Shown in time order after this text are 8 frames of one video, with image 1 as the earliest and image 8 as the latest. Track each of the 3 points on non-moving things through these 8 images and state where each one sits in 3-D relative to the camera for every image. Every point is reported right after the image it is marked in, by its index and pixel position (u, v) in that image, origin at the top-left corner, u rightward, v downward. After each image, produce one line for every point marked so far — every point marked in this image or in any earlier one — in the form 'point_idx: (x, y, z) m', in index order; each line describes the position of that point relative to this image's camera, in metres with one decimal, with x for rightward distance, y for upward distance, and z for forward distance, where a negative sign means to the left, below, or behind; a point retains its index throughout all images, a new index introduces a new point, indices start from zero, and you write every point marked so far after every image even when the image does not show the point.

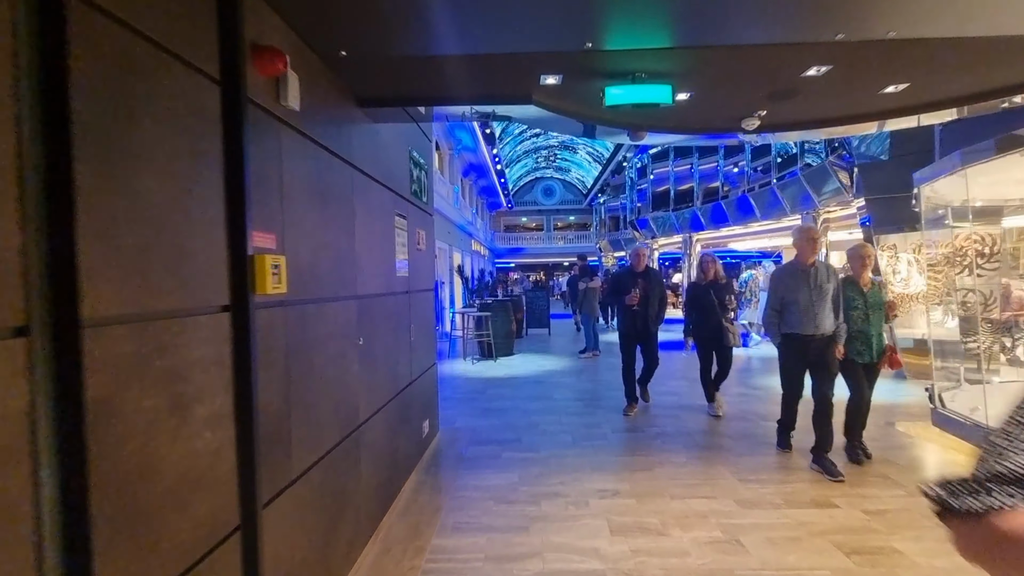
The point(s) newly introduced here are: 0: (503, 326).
0: (-0.1, -0.6, +7.6) m
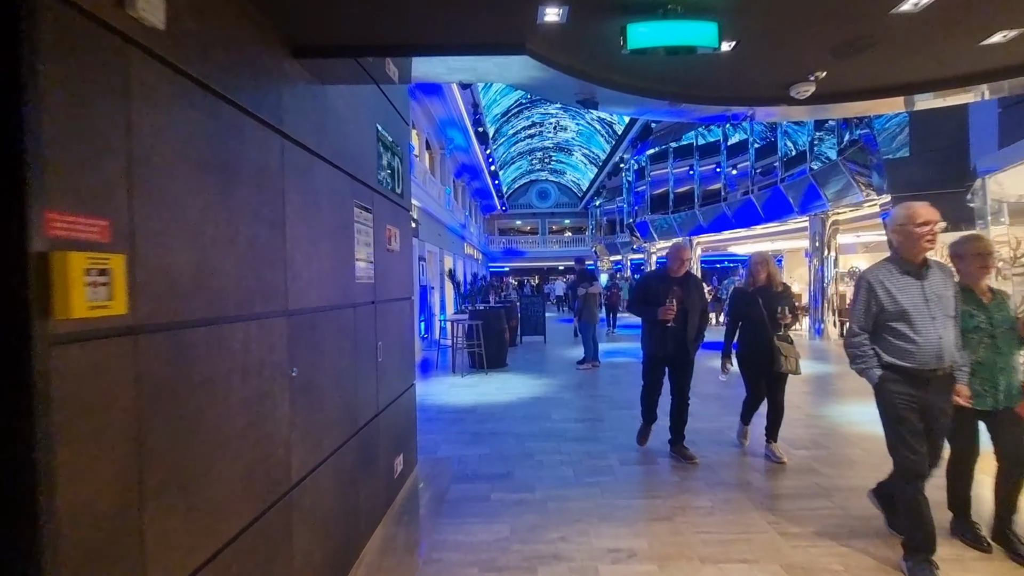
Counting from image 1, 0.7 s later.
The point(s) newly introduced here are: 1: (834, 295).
0: (-0.2, -0.7, +7.1) m
1: (+5.9, -0.1, +9.2) m
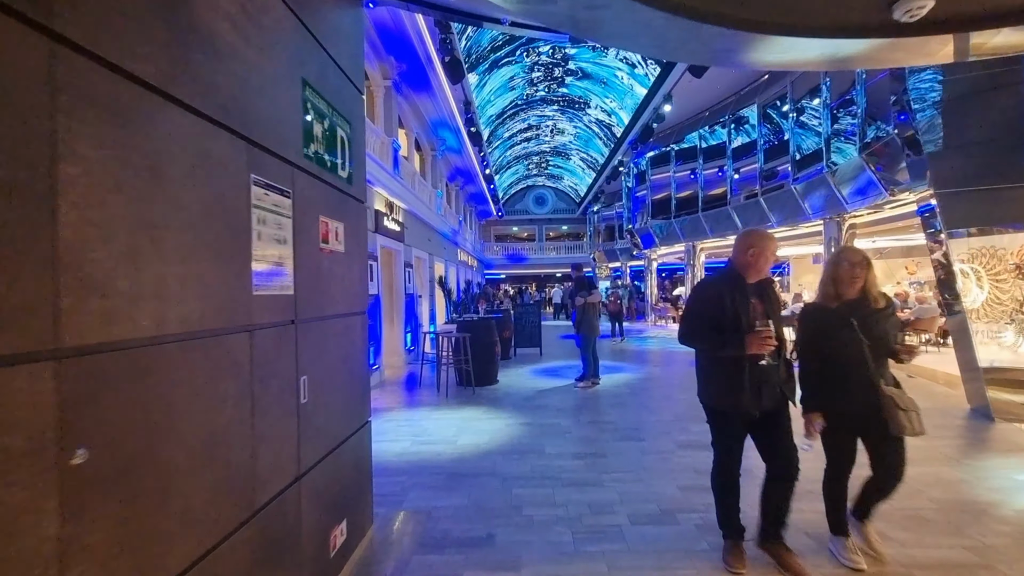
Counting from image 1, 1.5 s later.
0: (-0.3, -0.8, +6.4) m
1: (+5.7, -0.3, +8.5) m
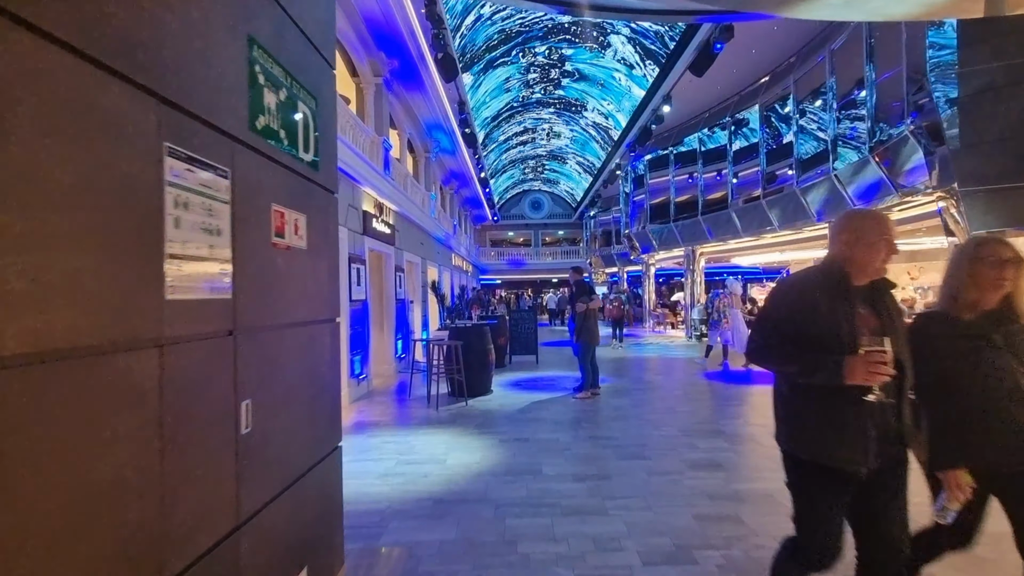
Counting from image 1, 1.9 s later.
0: (-0.4, -0.8, +6.1) m
1: (+5.7, -0.4, +8.3) m
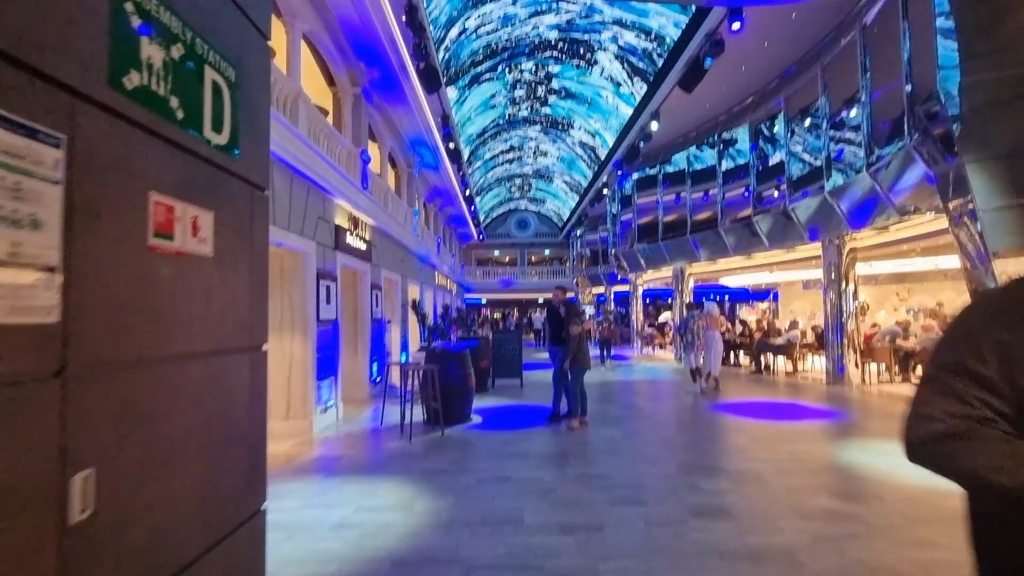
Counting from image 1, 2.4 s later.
0: (-0.6, -1.1, +5.6) m
1: (+5.4, -0.7, +8.0) m
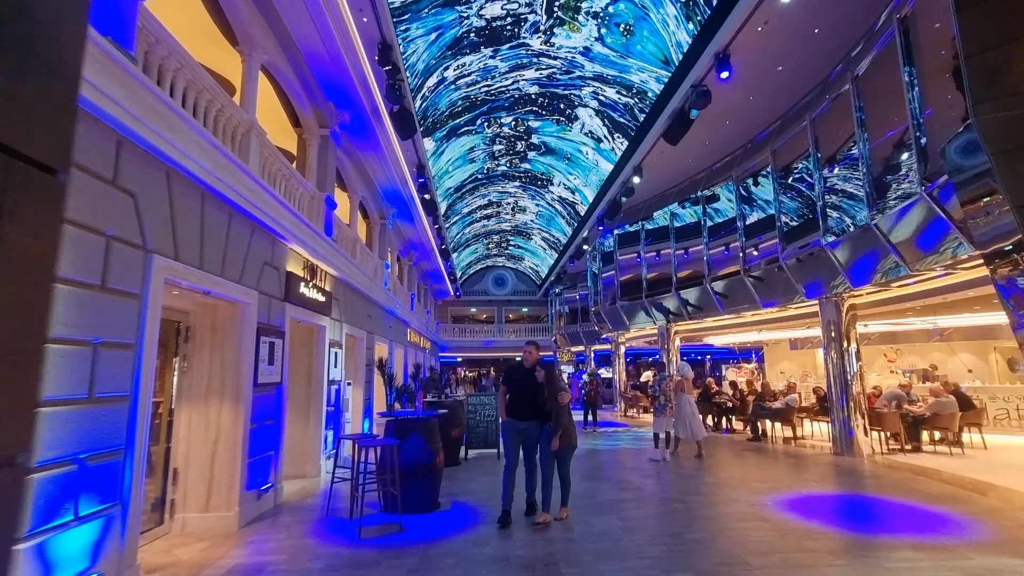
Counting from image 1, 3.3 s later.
0: (-0.8, -1.6, +4.7) m
1: (+5.1, -1.6, +7.3) m
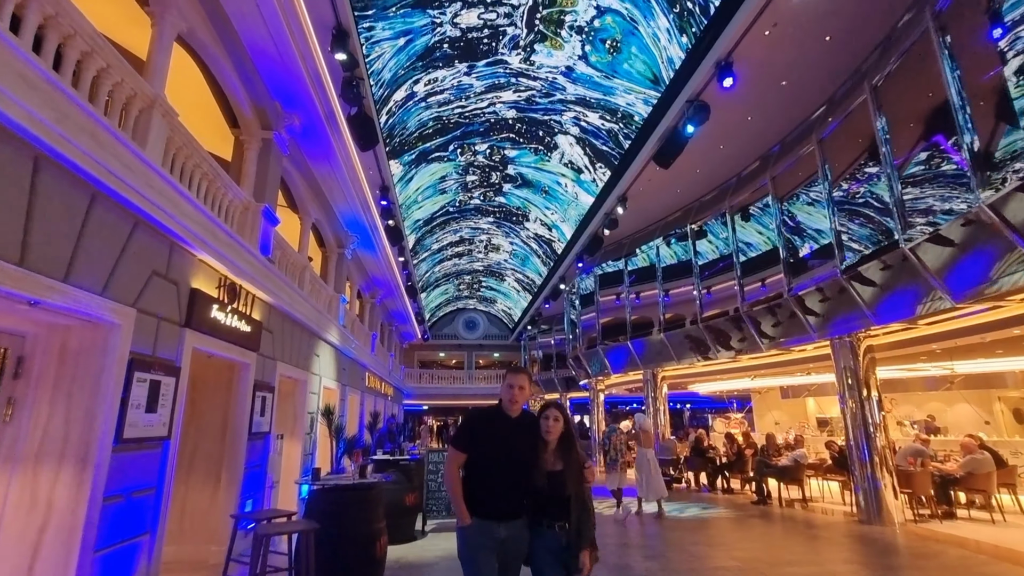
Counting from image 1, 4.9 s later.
0: (-1.0, -1.7, +3.4) m
1: (+4.7, -2.1, +6.3) m
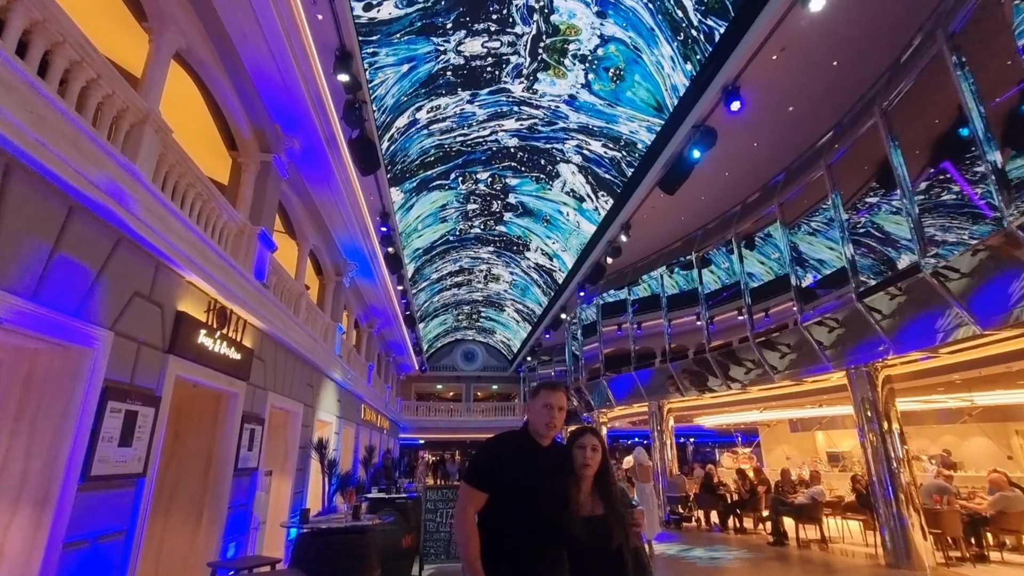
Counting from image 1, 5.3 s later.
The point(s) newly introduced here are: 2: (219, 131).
0: (-1.0, -1.9, +3.0) m
1: (+4.7, -2.4, +6.0) m
2: (-3.5, +1.9, +6.0) m
